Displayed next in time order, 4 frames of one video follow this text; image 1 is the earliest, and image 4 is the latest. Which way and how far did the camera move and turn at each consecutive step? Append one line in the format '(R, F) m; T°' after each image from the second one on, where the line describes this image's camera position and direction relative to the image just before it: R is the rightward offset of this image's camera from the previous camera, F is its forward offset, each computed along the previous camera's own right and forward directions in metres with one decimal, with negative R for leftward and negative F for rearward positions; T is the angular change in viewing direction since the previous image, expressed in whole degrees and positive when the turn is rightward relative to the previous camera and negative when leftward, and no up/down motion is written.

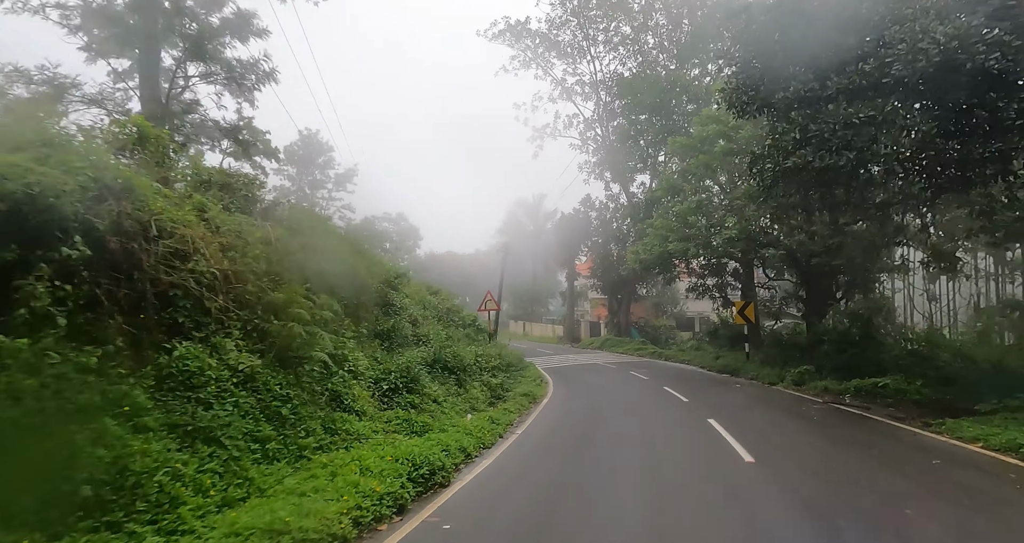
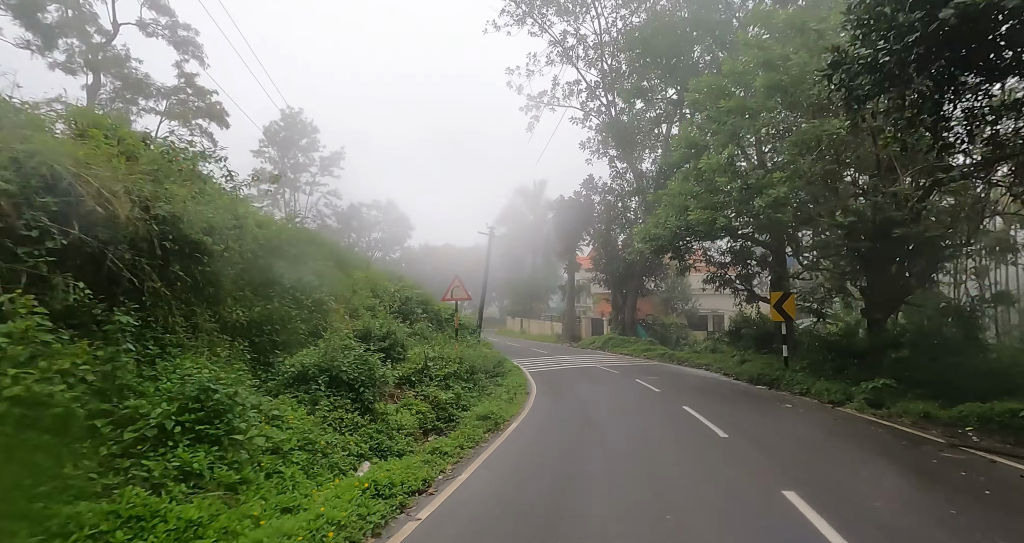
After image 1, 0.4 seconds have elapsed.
(+0.7, +3.5) m; -1°
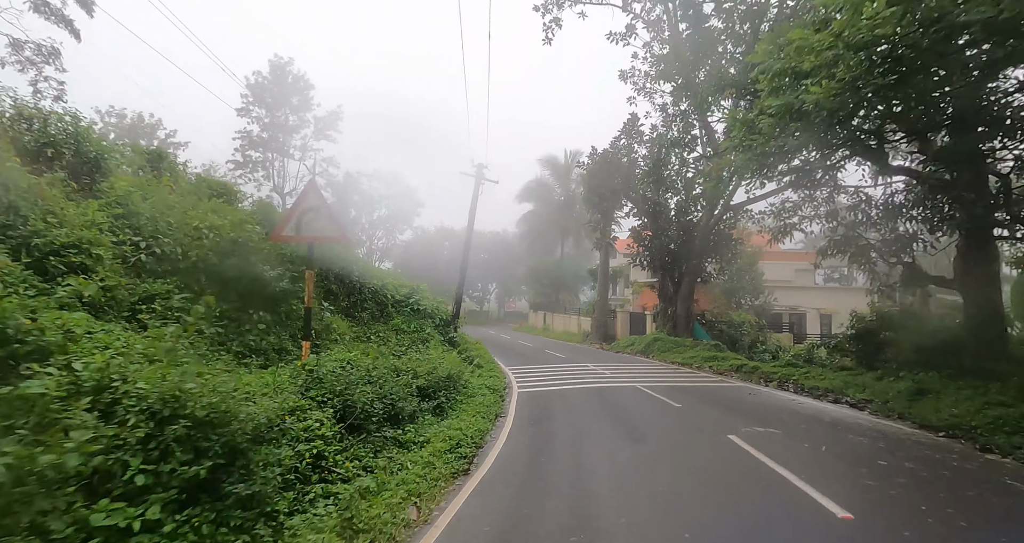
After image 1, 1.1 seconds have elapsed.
(+1.1, +7.5) m; -4°
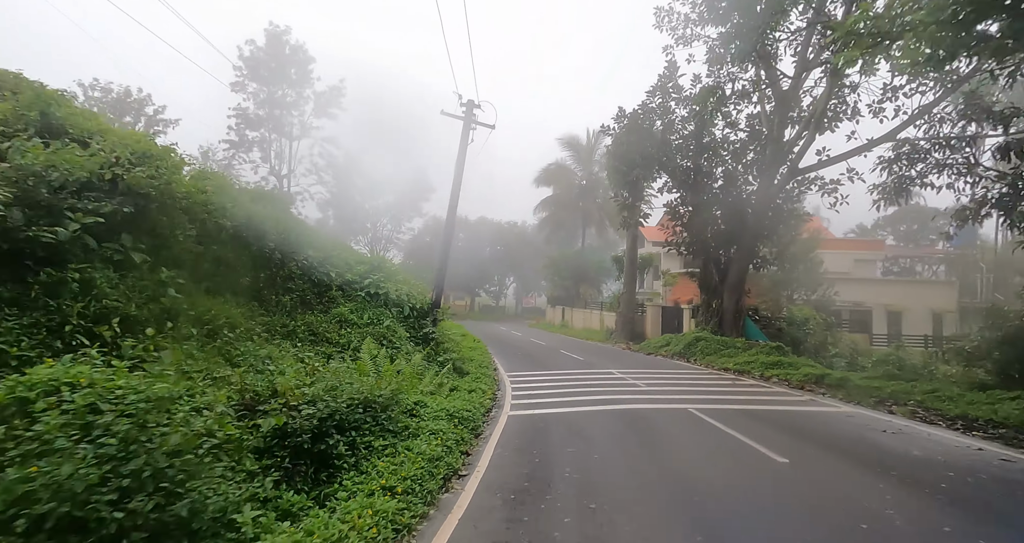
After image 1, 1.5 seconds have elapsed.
(+0.5, +3.7) m; -2°
